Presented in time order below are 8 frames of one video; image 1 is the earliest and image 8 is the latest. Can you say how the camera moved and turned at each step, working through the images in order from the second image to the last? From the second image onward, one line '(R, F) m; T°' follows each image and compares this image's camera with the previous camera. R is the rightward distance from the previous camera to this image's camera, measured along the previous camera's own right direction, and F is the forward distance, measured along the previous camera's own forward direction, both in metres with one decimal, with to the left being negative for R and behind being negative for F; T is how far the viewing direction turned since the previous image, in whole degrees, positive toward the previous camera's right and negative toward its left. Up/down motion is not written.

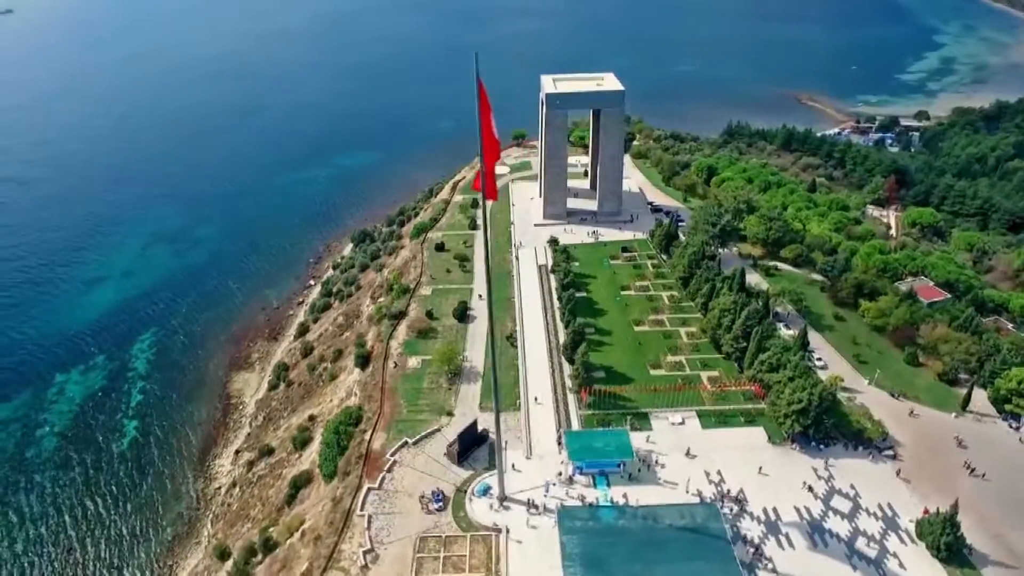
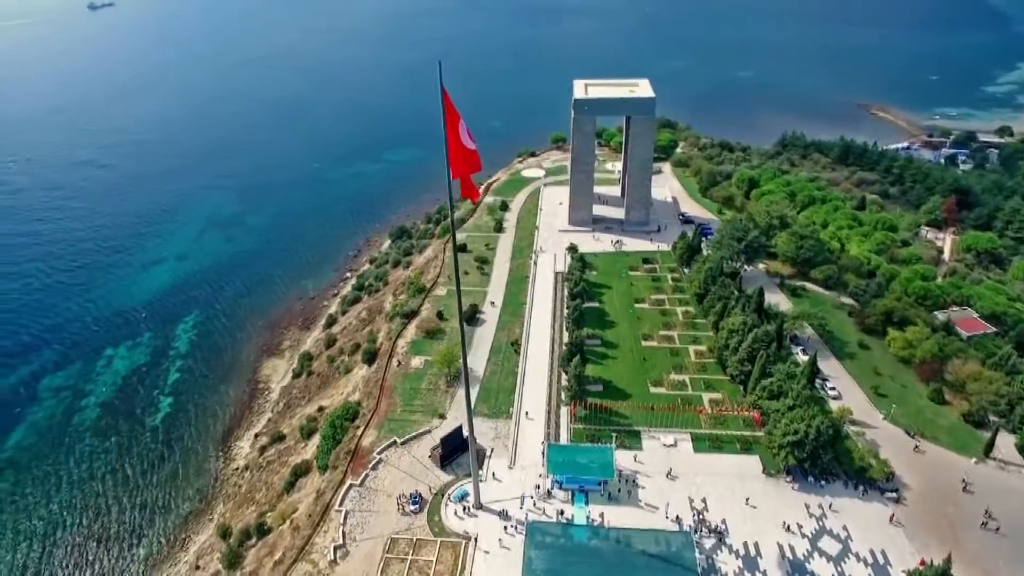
(+3.6, +0.4) m; -5°
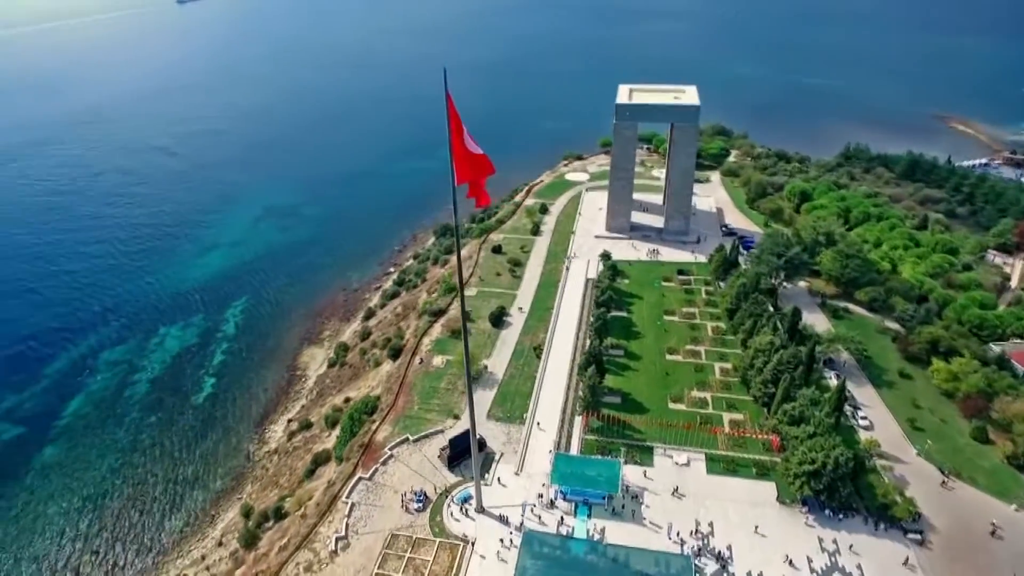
(+2.1, +0.2) m; -5°
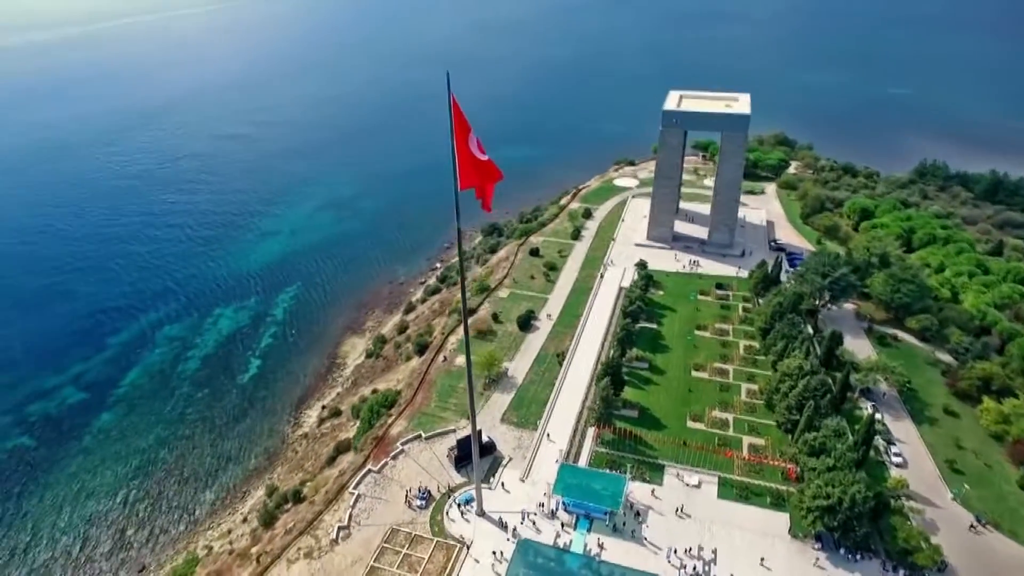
(+2.4, +0.3) m; -6°
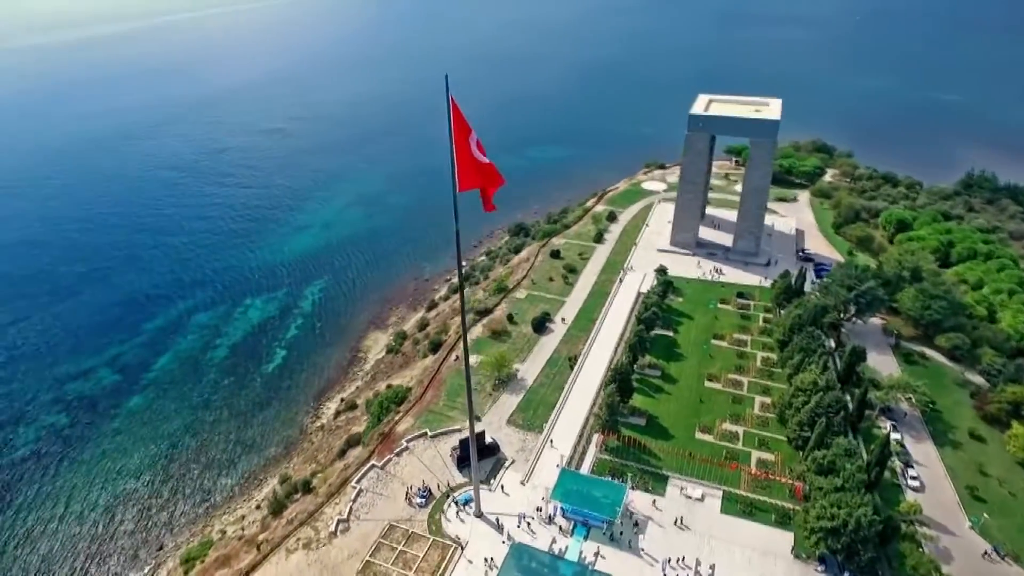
(+1.5, +0.2) m; -3°
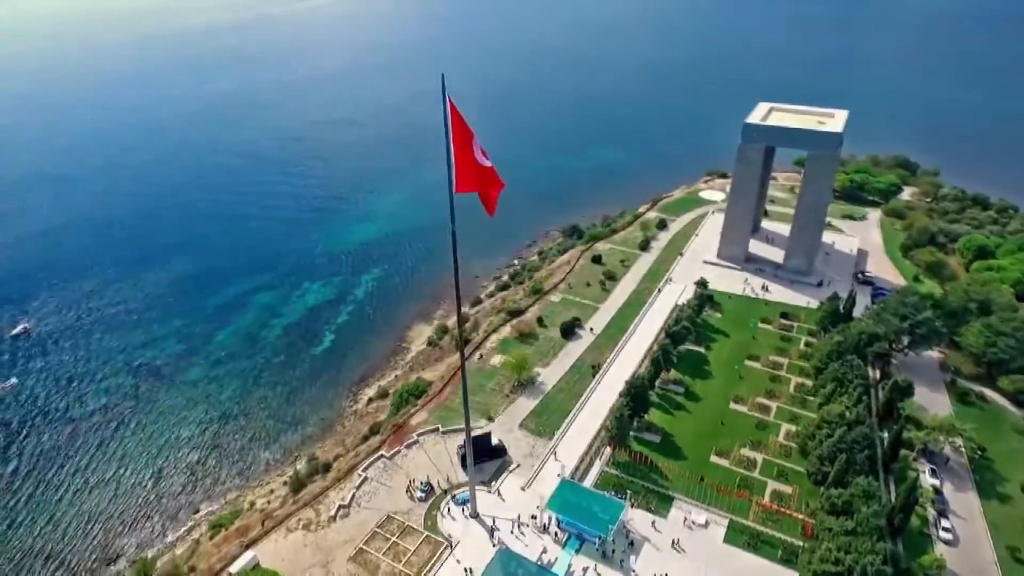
(+3.0, +0.4) m; -7°
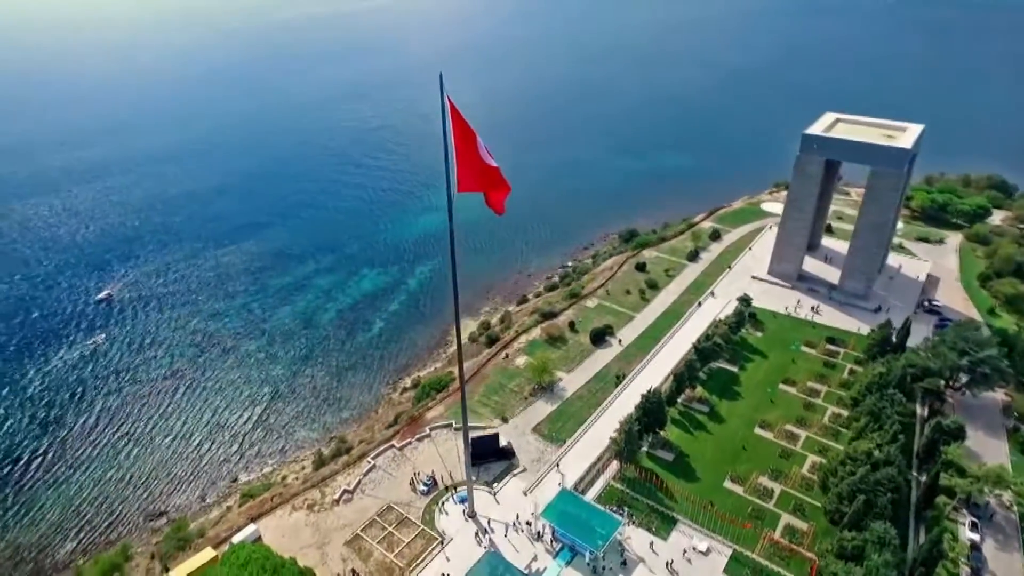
(+3.0, +0.5) m; -7°
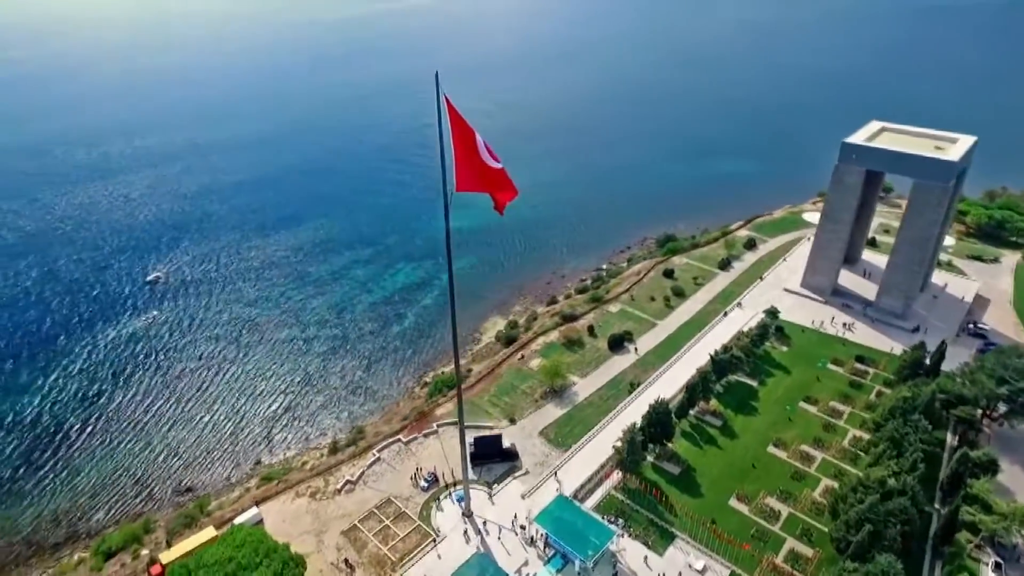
(+2.1, +0.3) m; -4°
